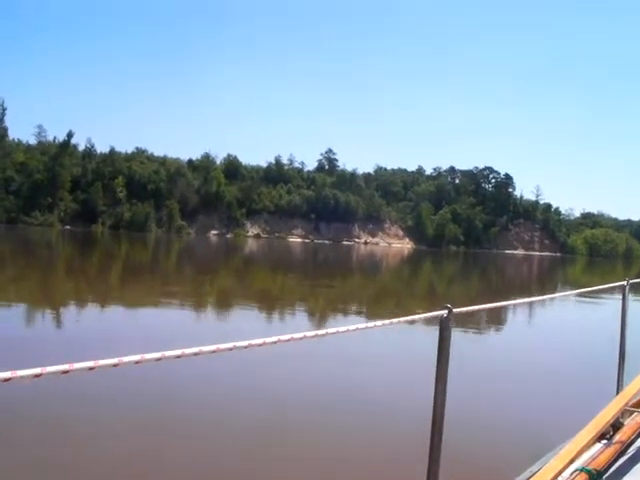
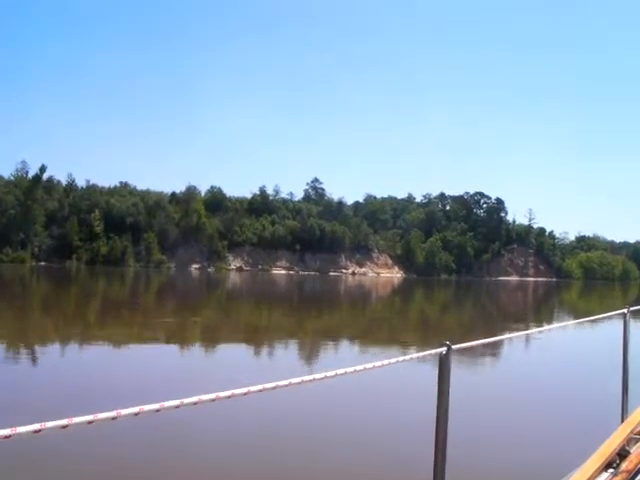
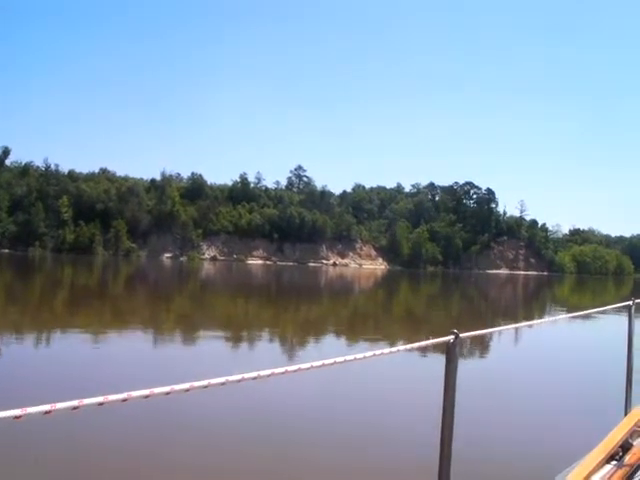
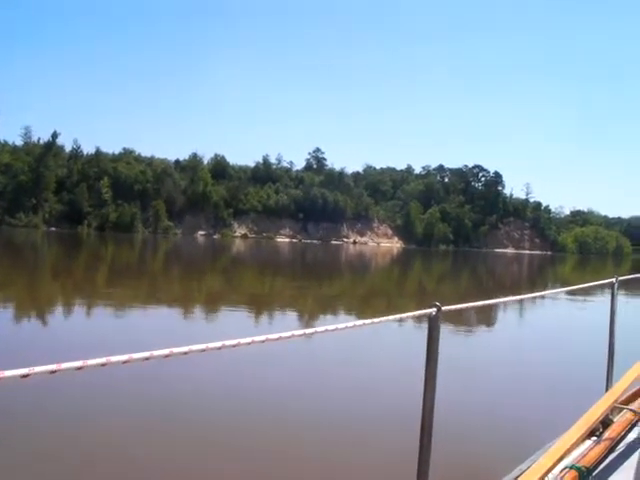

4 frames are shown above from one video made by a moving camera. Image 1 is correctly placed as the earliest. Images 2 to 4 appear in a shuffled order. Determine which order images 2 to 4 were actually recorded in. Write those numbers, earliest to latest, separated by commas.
4, 2, 3
